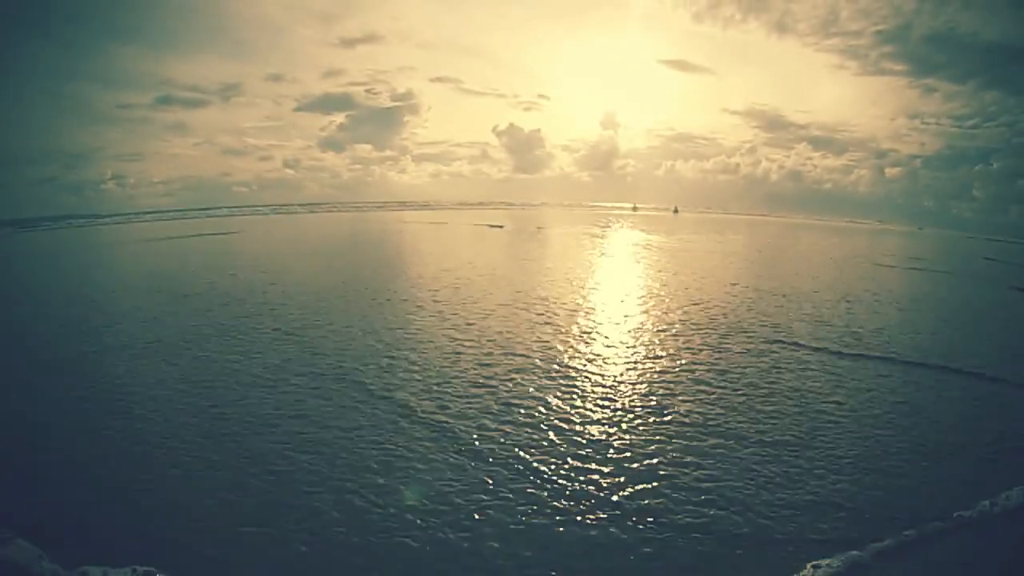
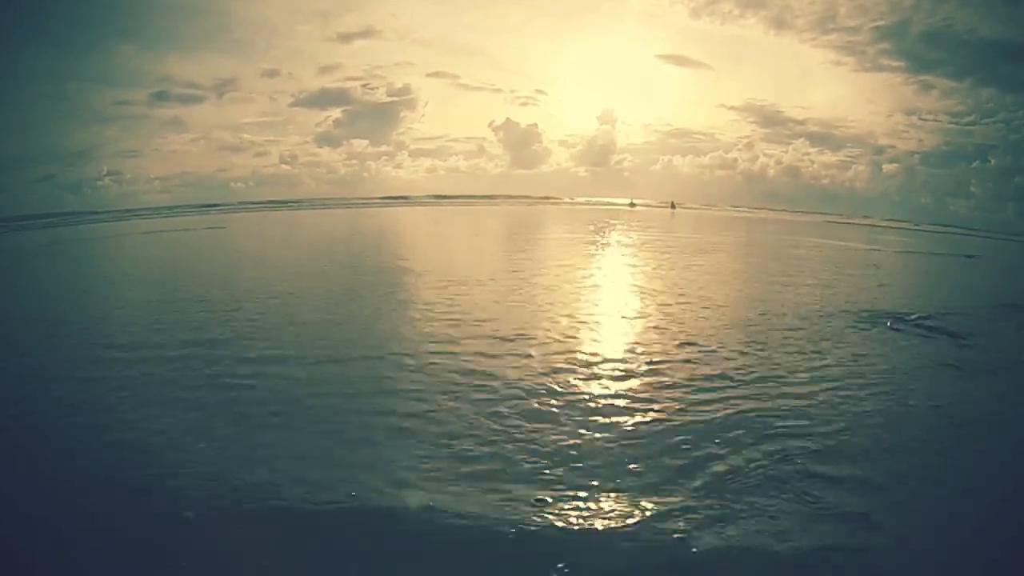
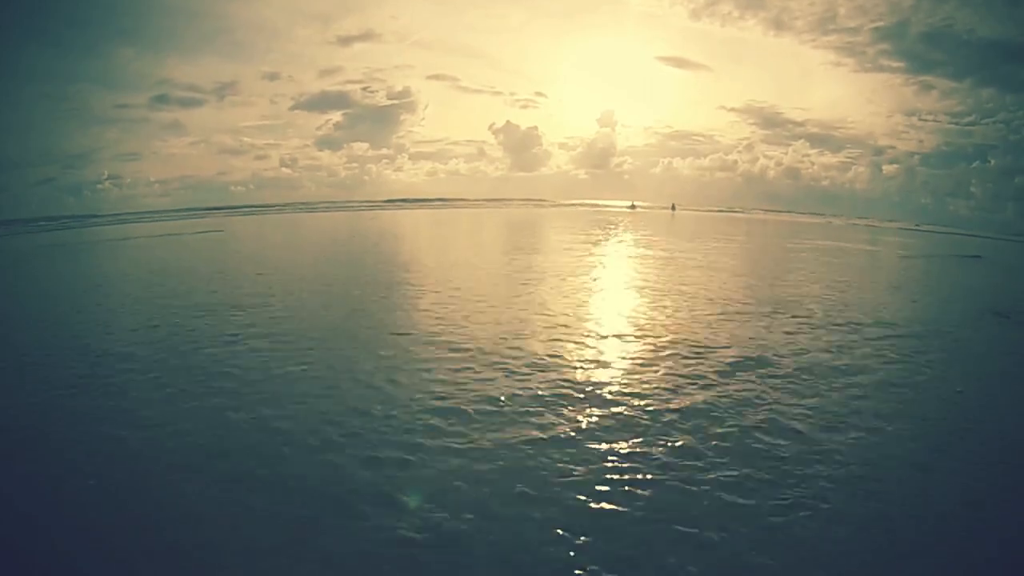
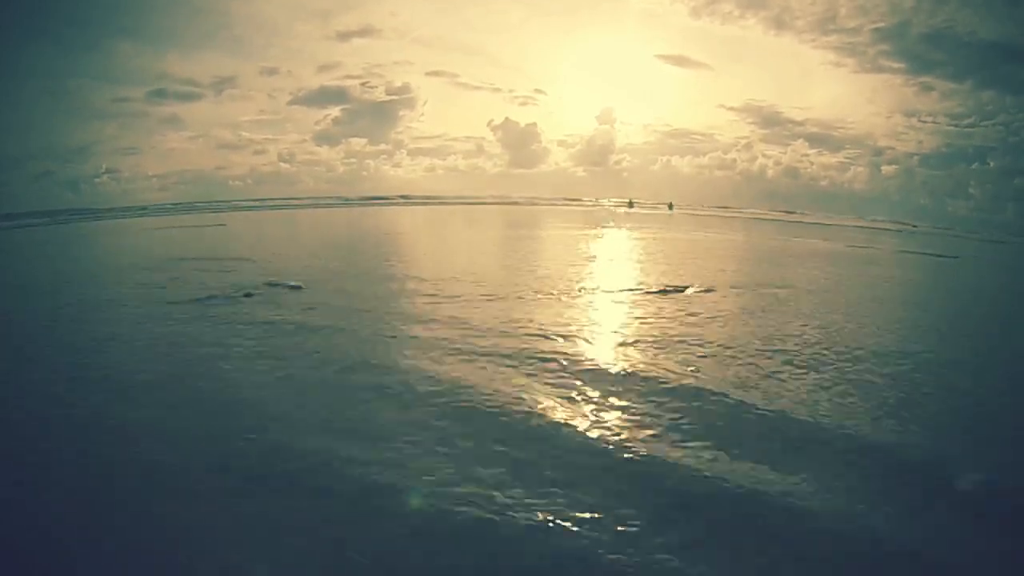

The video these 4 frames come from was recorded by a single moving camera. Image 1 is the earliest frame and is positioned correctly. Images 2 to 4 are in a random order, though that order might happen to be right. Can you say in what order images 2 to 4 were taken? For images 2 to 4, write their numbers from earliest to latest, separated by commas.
3, 2, 4
